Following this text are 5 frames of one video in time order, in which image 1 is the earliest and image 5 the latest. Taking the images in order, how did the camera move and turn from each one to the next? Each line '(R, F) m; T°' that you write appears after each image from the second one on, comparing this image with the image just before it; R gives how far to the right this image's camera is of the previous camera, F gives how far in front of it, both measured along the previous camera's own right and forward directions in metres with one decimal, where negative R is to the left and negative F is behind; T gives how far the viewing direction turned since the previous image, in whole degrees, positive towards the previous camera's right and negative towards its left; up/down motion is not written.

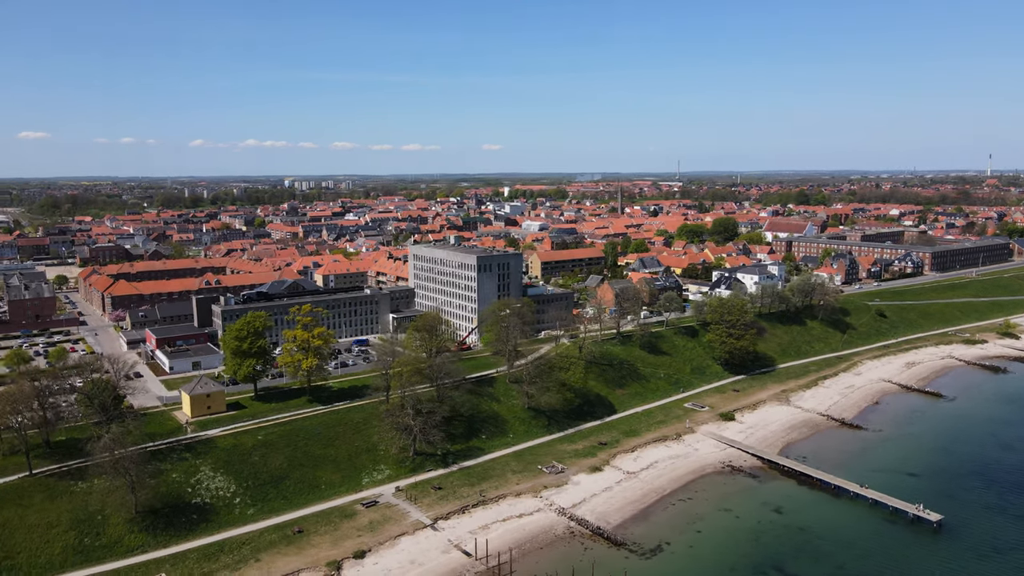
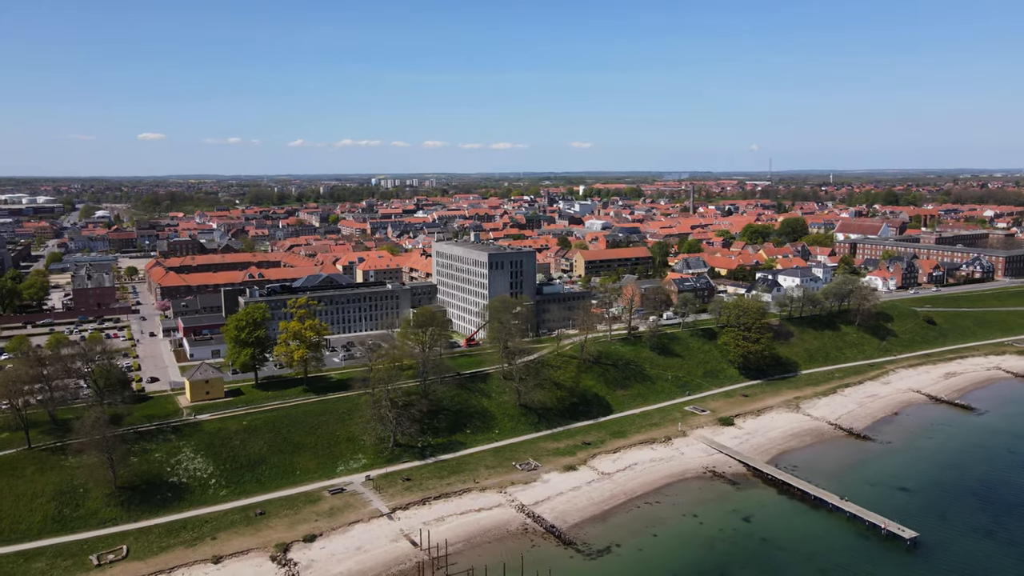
(+7.0, +0.1) m; -6°
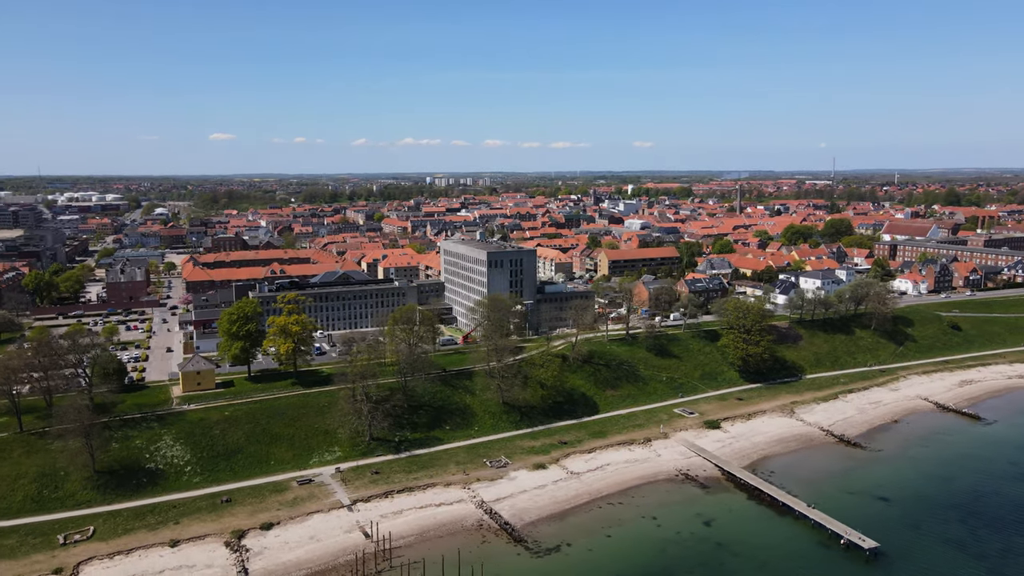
(+5.4, -0.1) m; -4°
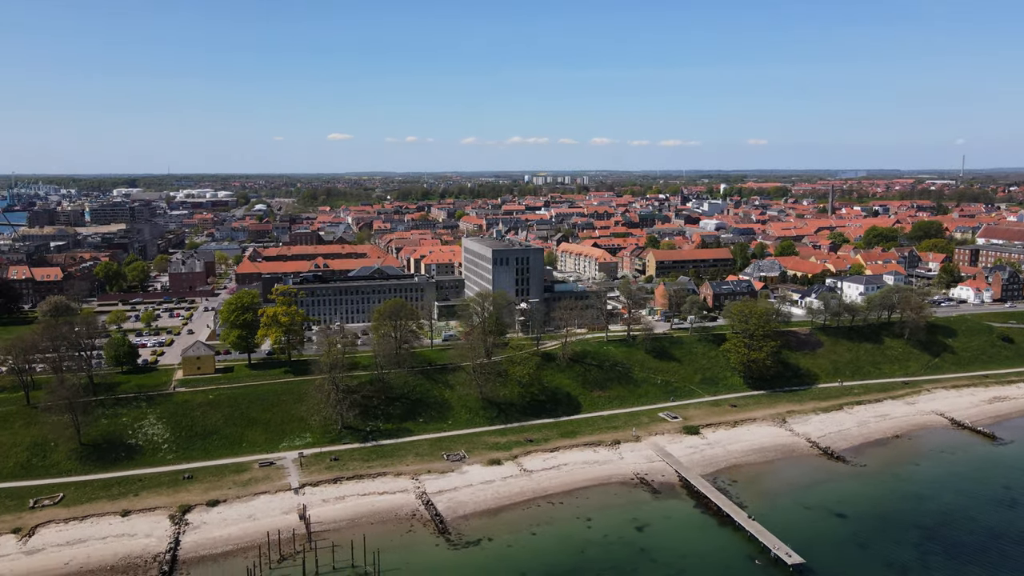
(+9.3, +0.1) m; -8°
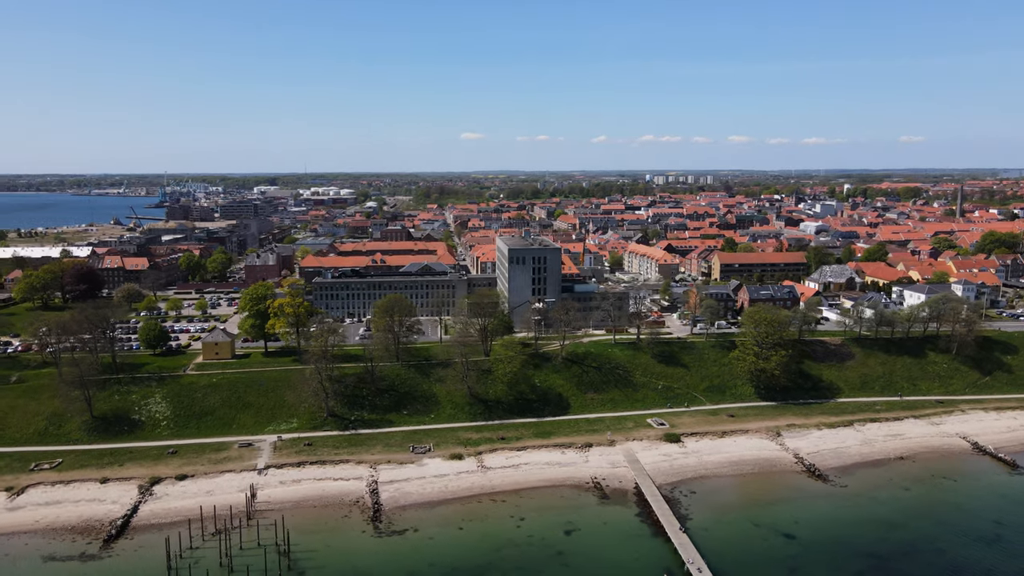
(+10.4, +0.4) m; -9°
